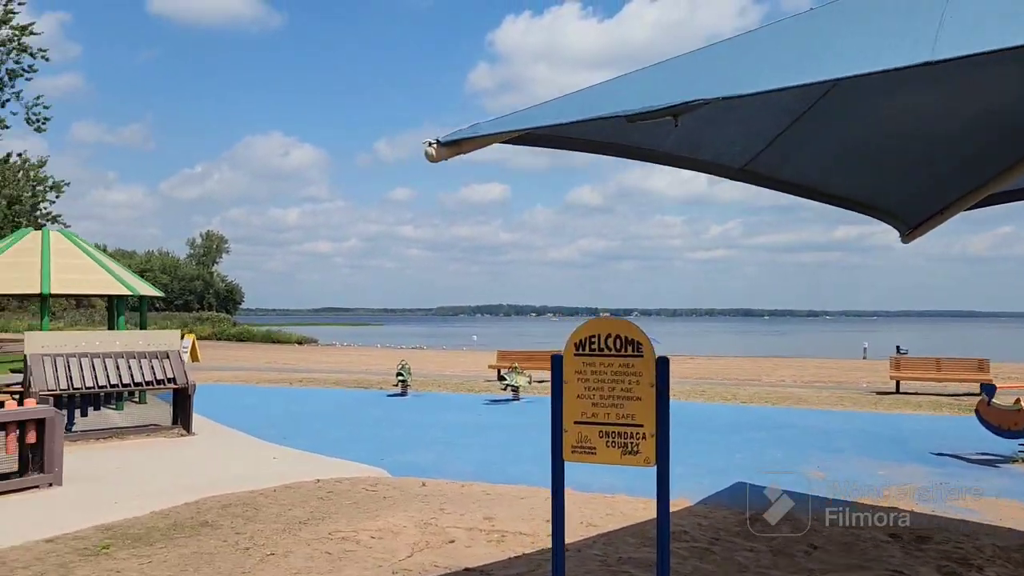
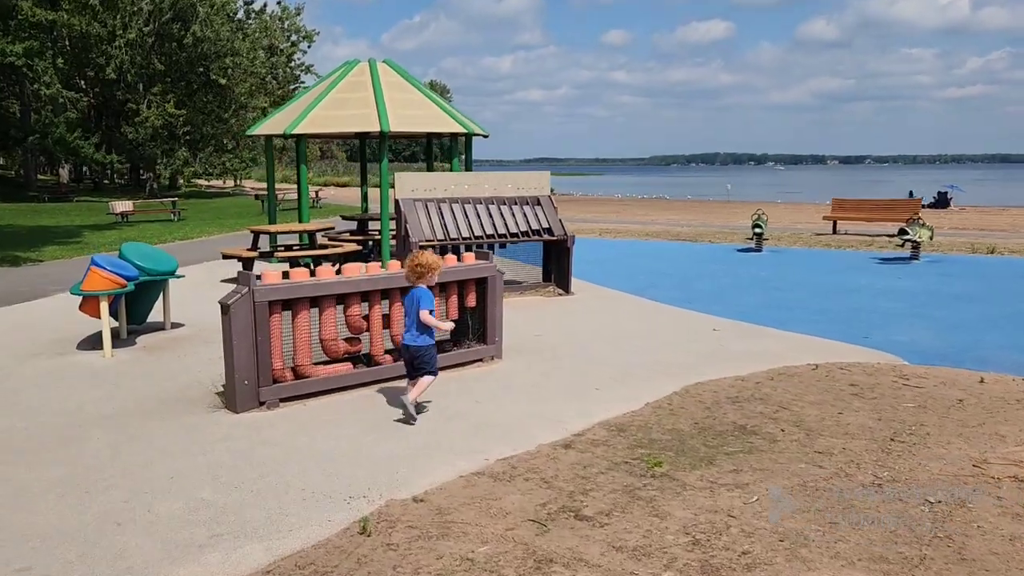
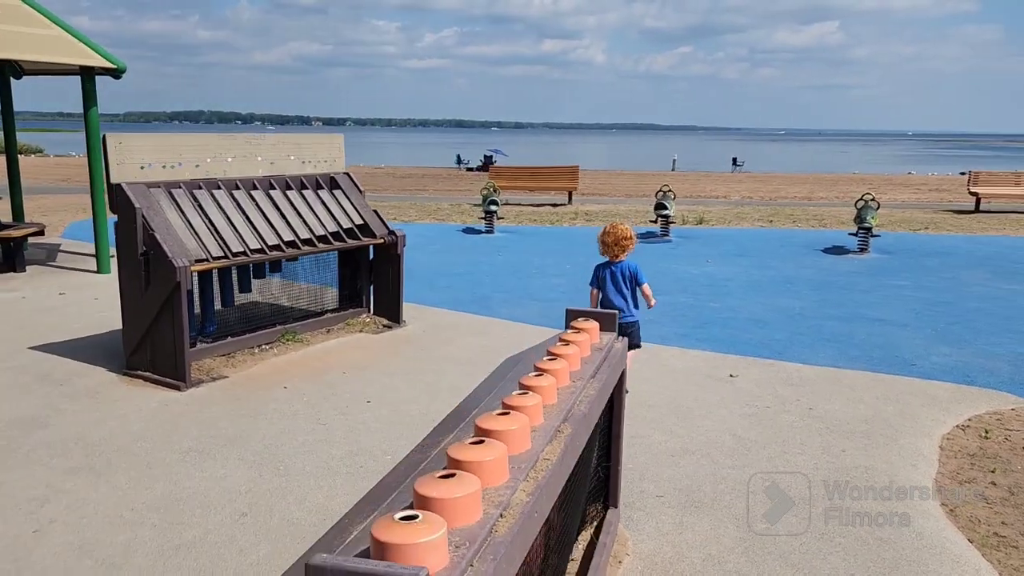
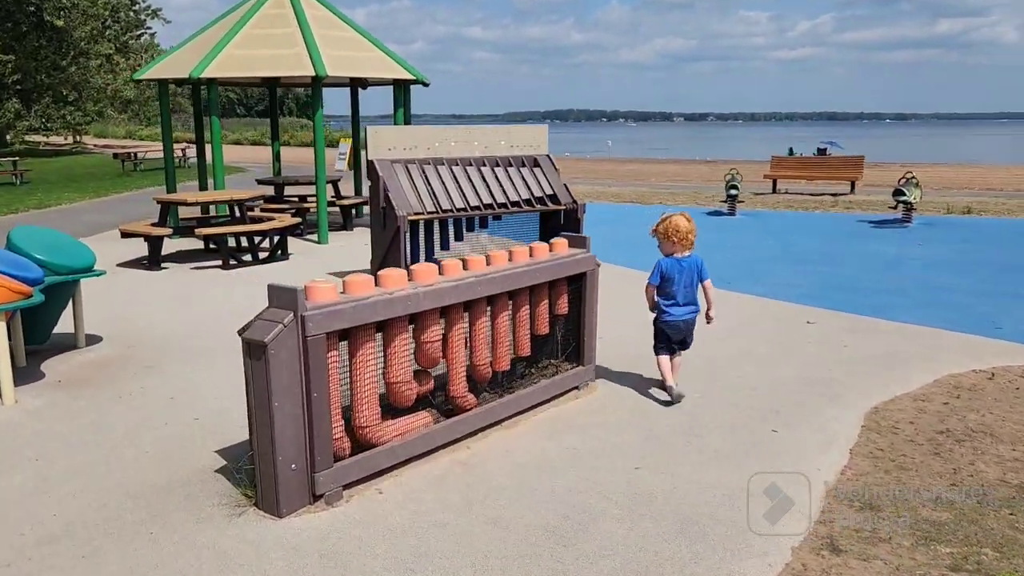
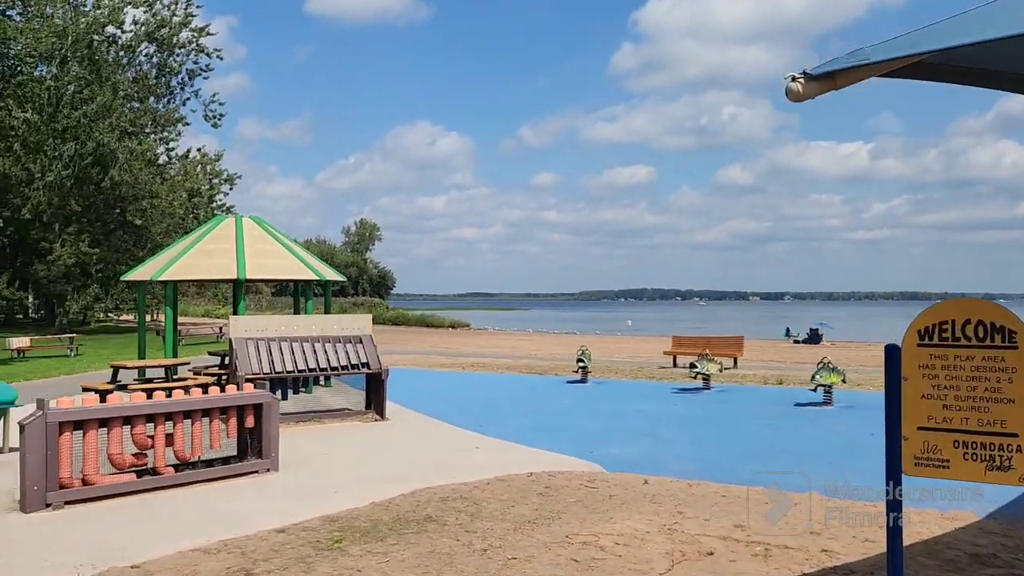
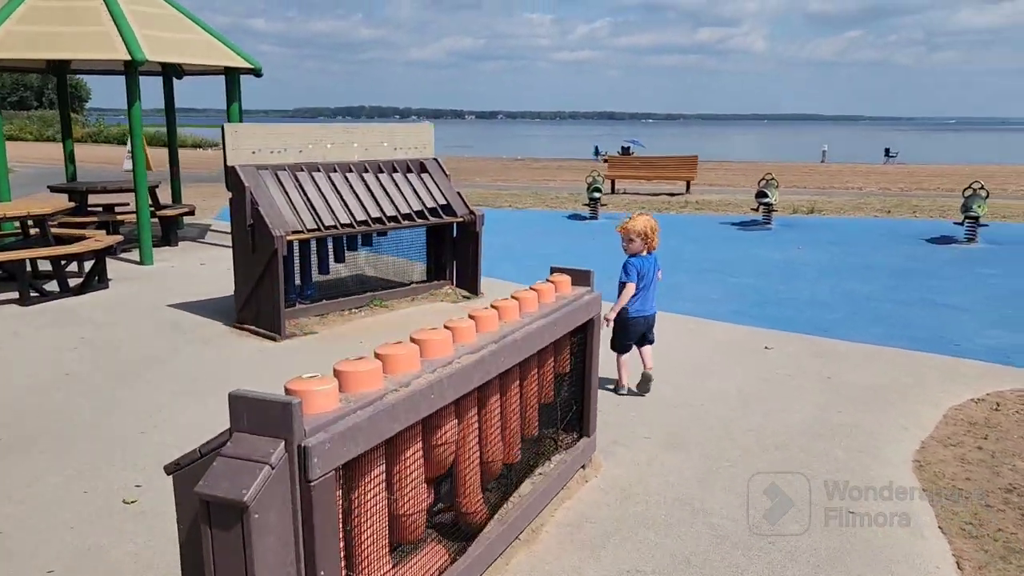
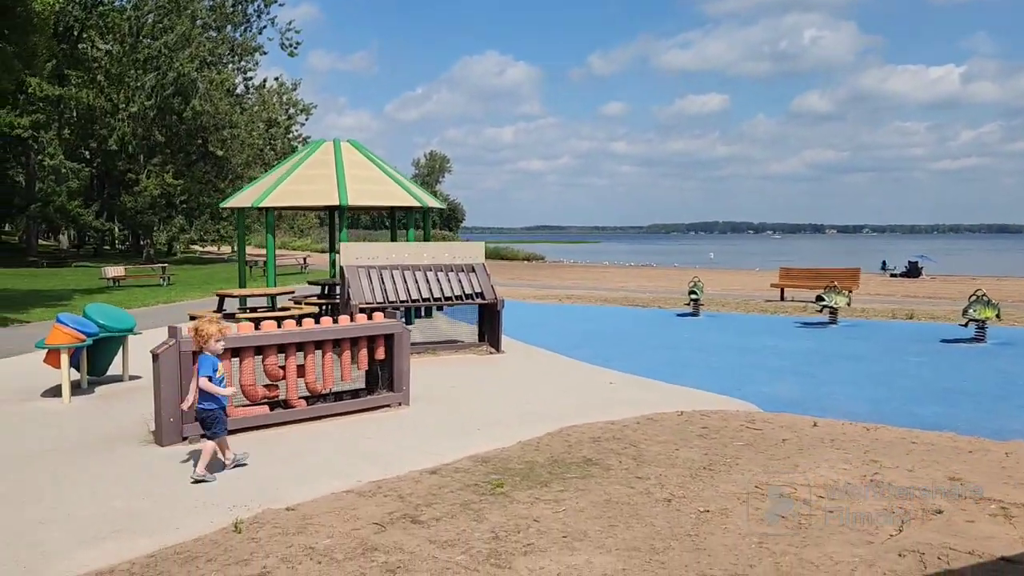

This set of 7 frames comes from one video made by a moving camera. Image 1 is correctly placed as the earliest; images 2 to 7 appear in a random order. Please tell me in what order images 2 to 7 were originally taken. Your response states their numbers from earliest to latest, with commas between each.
5, 7, 2, 4, 6, 3
